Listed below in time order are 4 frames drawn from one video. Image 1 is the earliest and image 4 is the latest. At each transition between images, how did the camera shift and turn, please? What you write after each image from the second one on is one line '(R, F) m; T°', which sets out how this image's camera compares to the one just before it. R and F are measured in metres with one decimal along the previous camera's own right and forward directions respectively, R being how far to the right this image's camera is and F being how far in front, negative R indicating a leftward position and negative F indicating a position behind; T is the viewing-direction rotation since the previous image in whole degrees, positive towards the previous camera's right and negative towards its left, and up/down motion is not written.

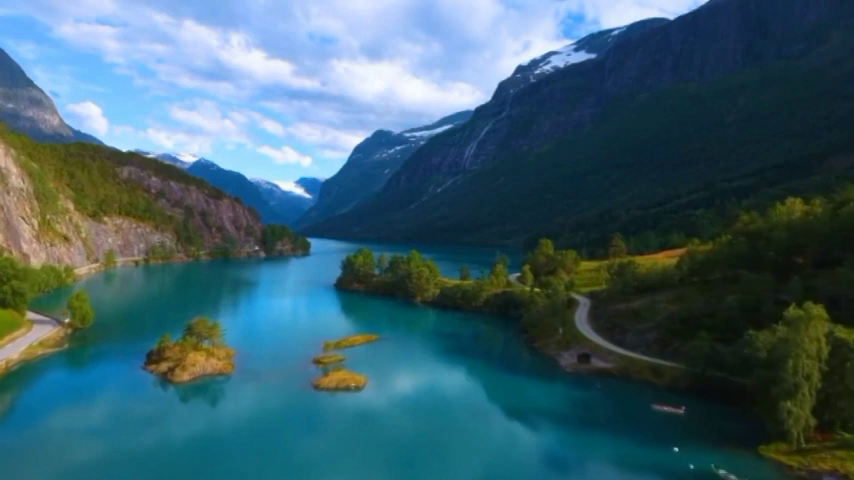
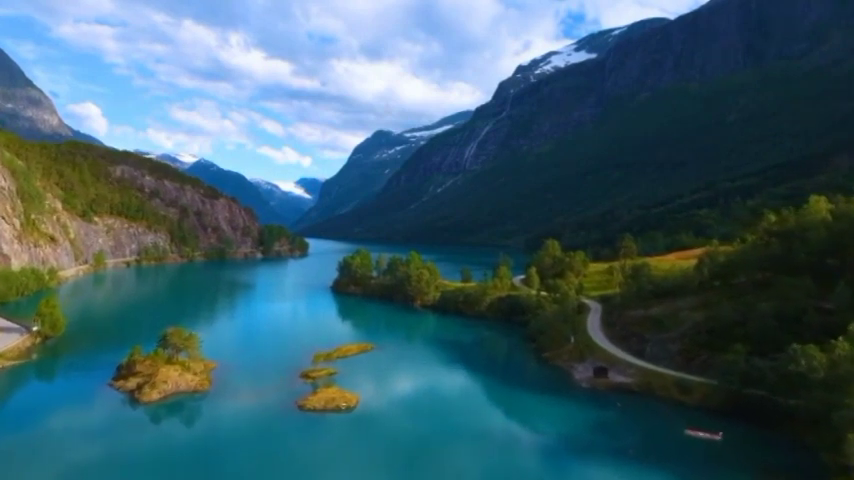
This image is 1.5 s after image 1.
(0.0, +6.5) m; 0°
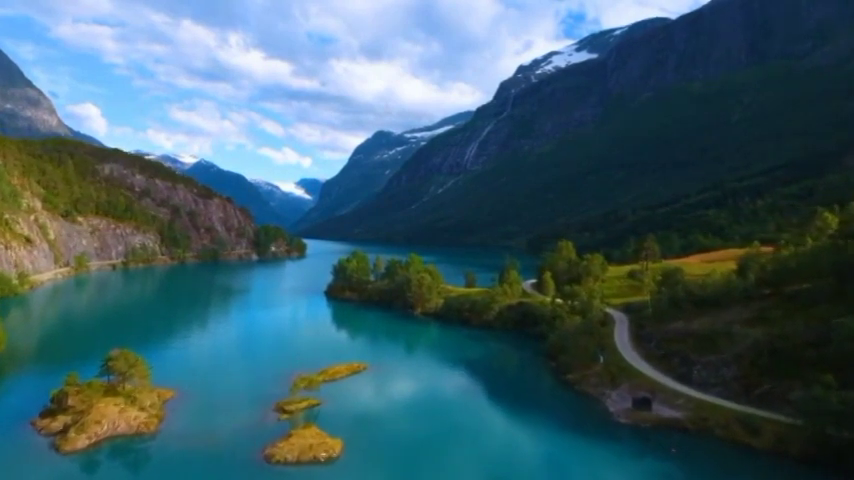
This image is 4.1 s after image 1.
(-0.2, +11.0) m; 0°
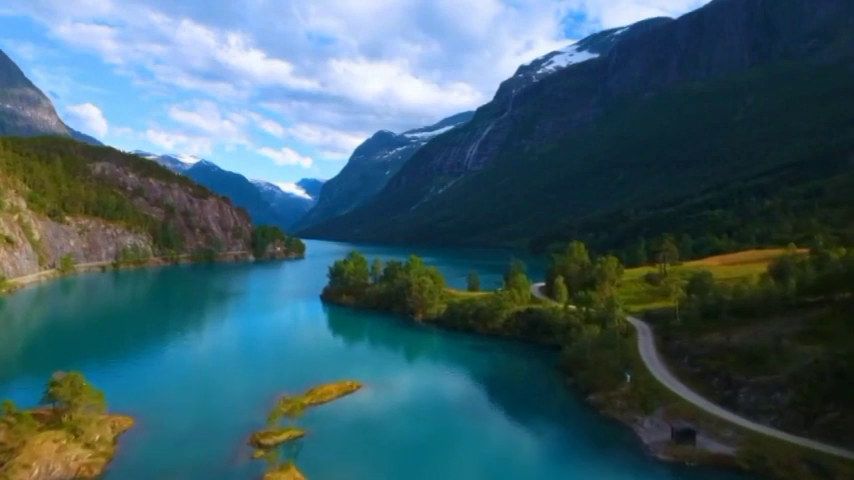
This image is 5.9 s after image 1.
(-0.2, +7.6) m; 0°
